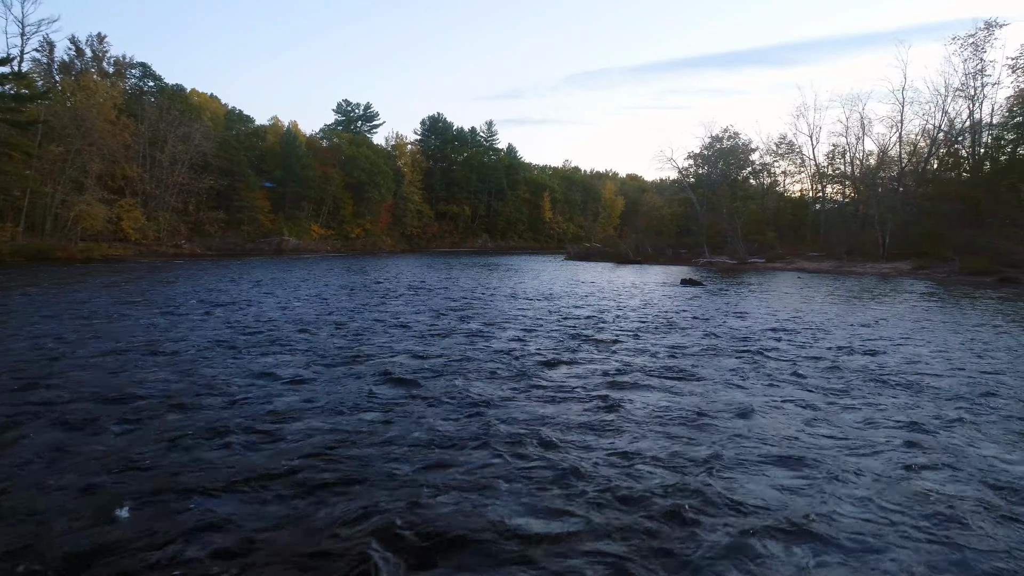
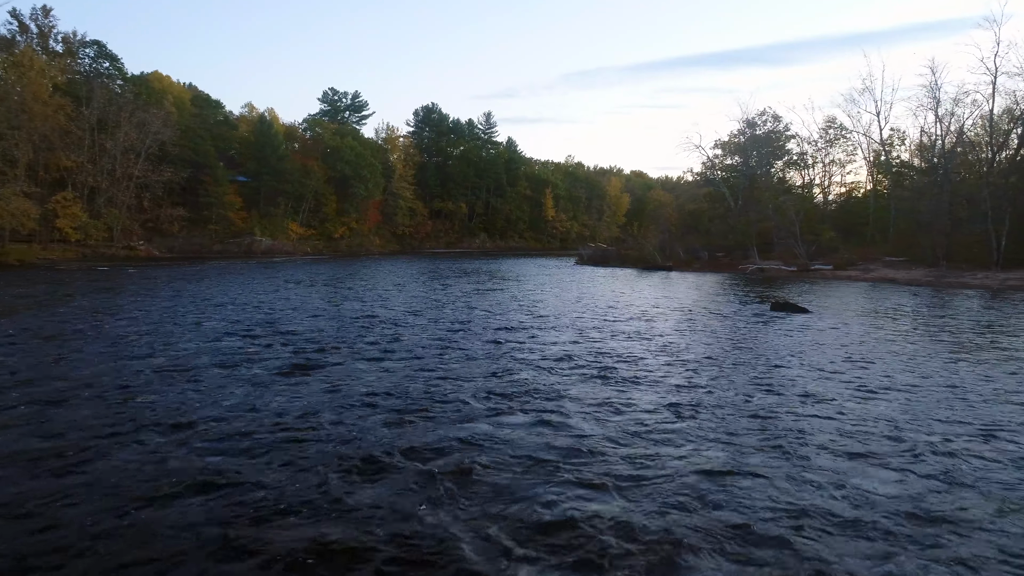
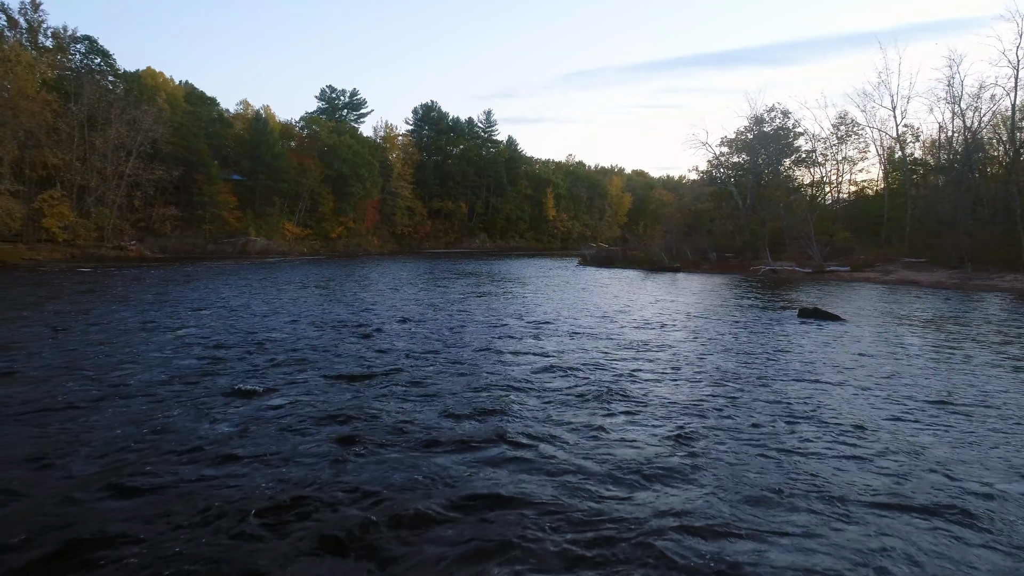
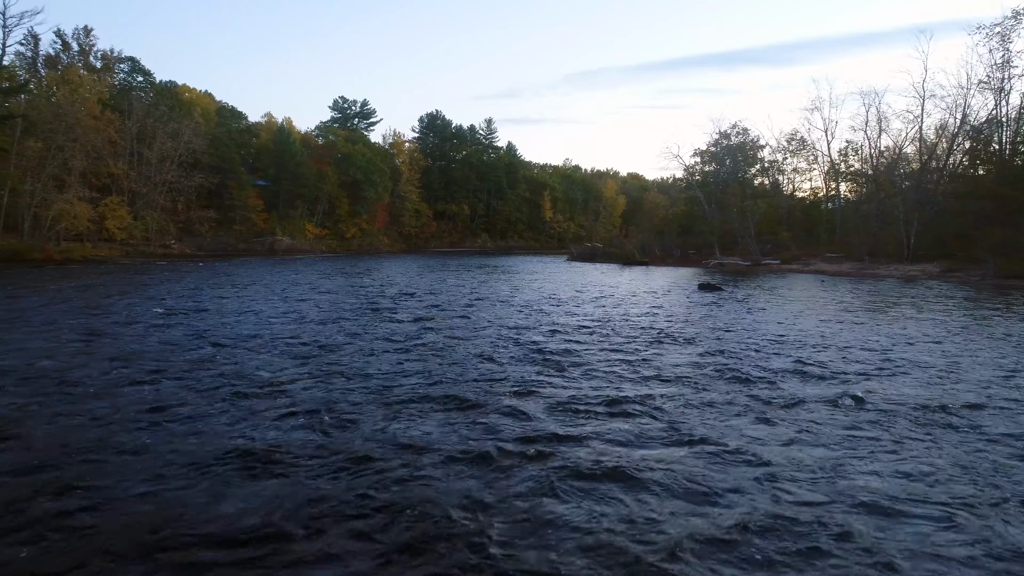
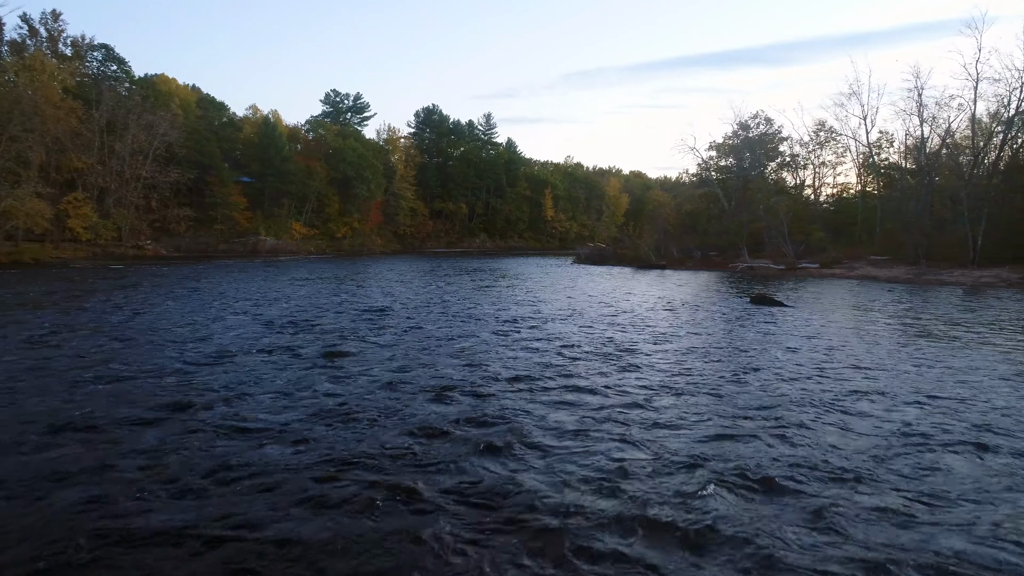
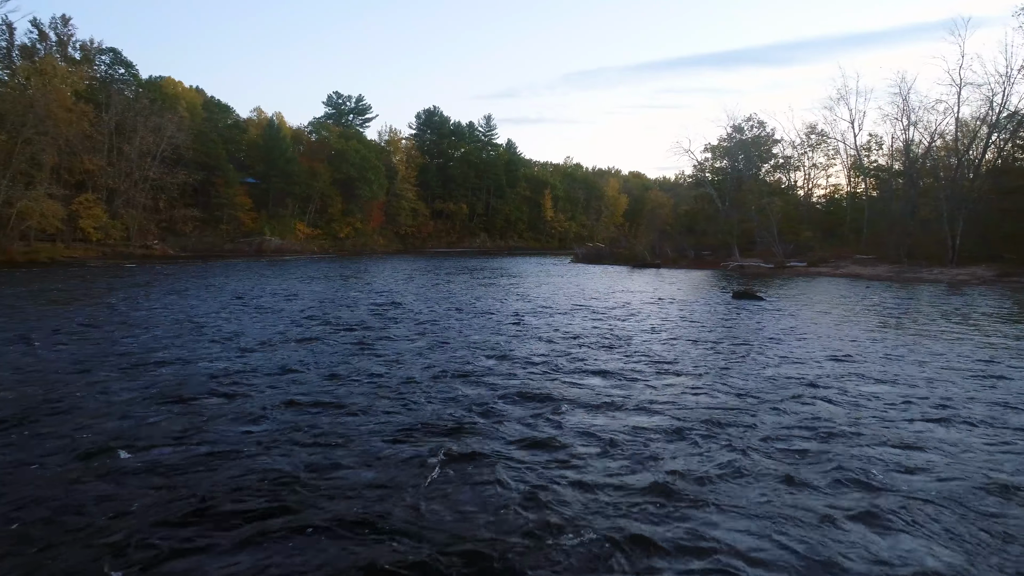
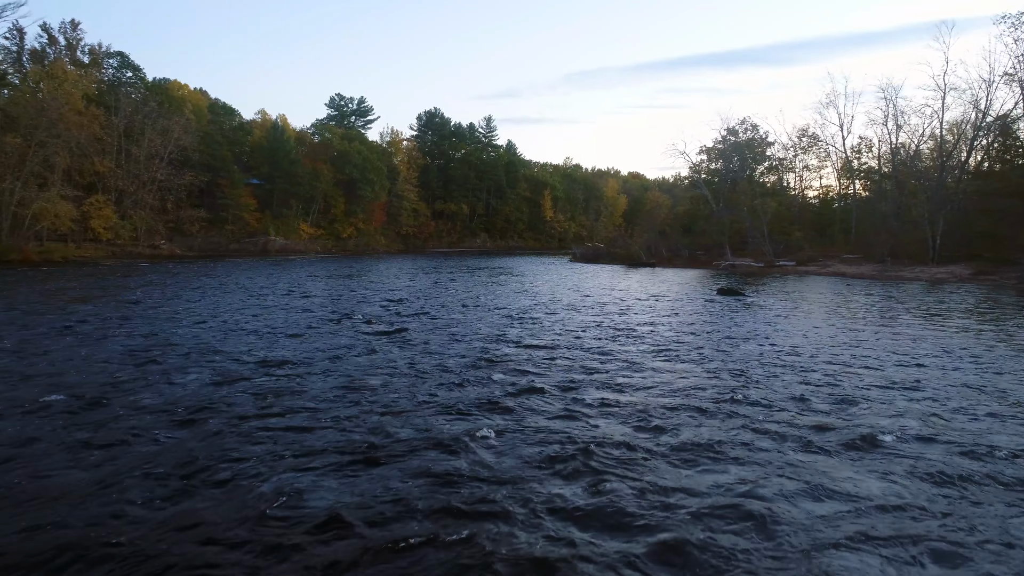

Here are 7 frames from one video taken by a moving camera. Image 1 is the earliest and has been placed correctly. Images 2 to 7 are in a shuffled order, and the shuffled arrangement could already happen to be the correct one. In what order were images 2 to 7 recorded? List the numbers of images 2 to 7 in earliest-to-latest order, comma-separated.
4, 7, 6, 5, 2, 3
